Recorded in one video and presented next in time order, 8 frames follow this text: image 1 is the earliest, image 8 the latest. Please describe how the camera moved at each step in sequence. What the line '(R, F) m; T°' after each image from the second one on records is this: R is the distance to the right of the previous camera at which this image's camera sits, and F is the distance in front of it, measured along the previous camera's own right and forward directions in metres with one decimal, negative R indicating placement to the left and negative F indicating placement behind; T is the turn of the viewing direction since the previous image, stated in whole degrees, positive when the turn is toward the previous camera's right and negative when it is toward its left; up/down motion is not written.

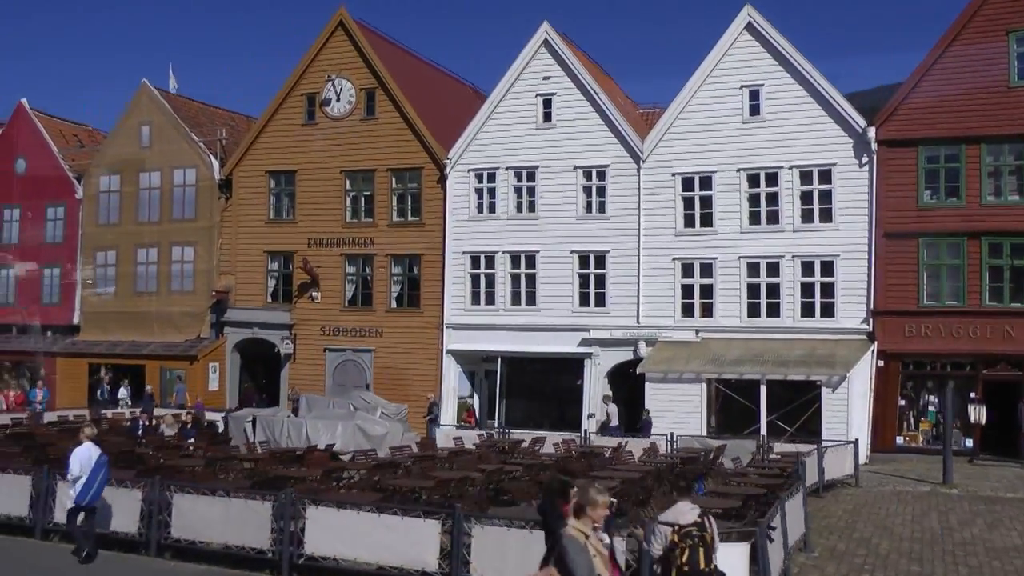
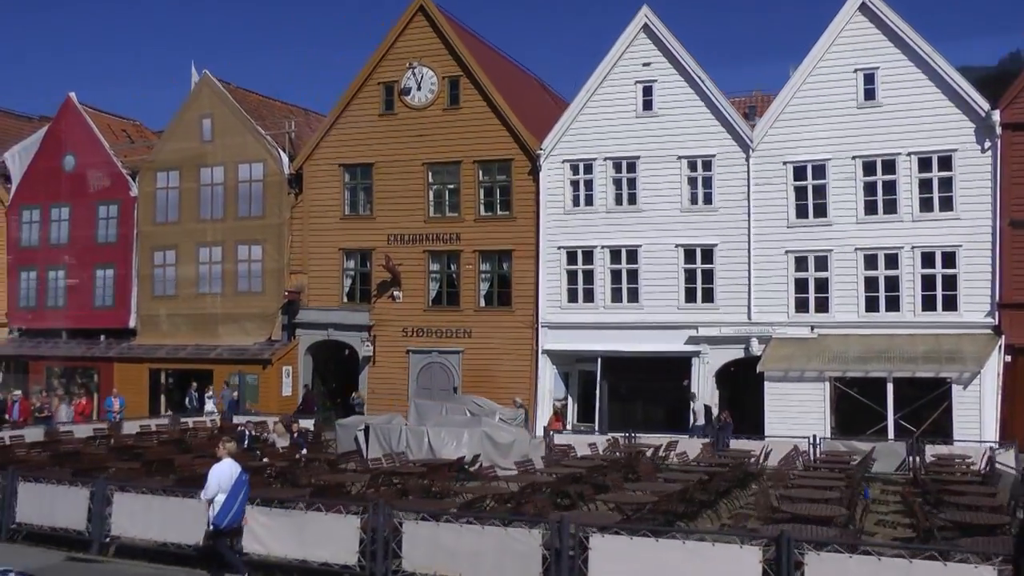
(-3.6, +1.8) m; +1°
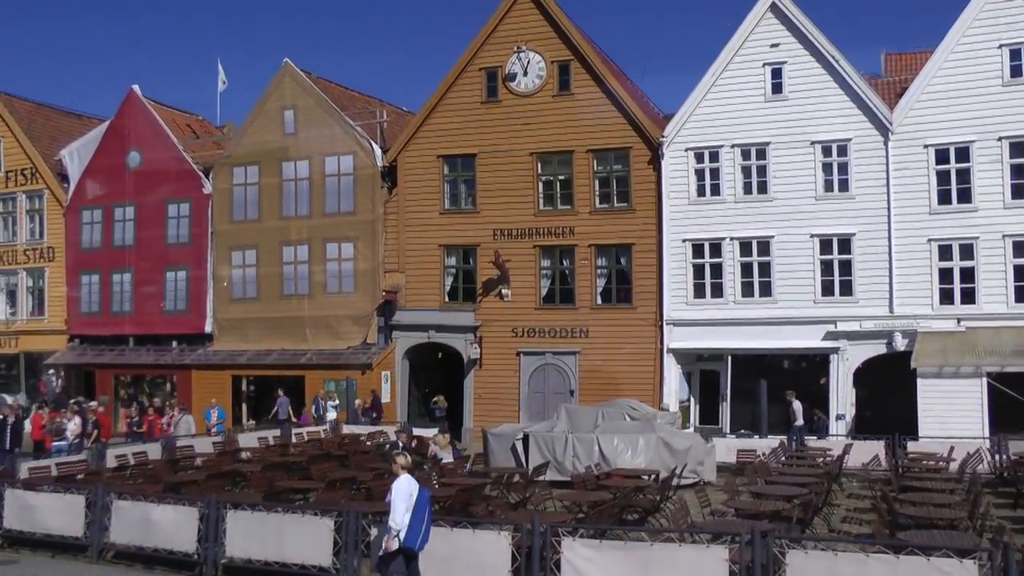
(-4.3, +2.0) m; +2°
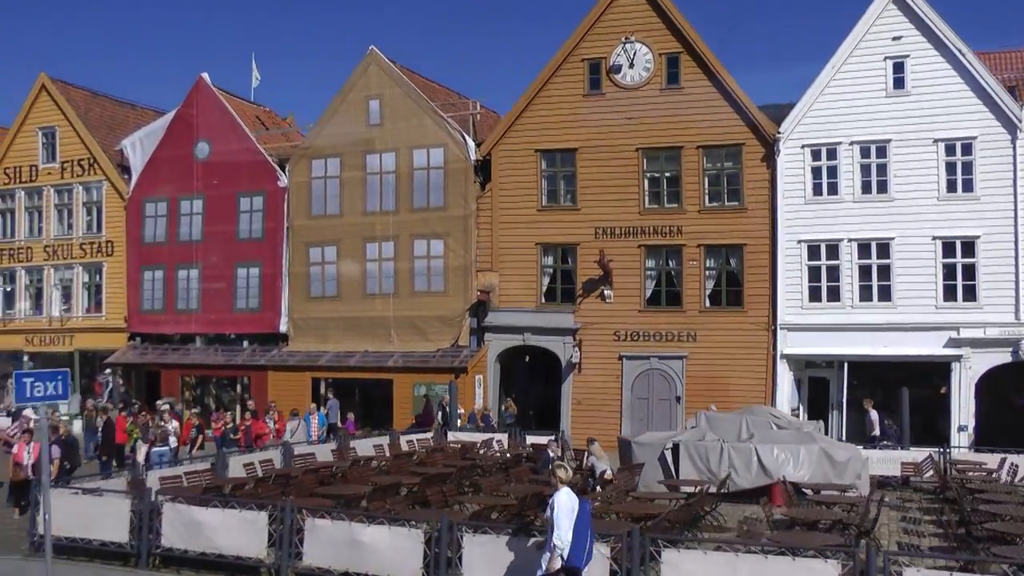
(-3.6, +1.5) m; +1°
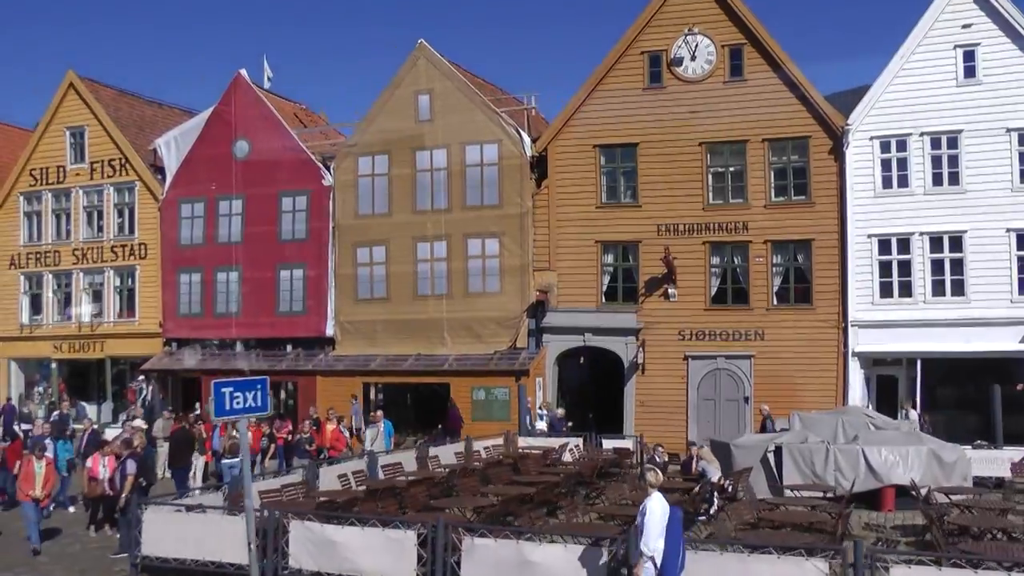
(-2.3, +0.9) m; +1°
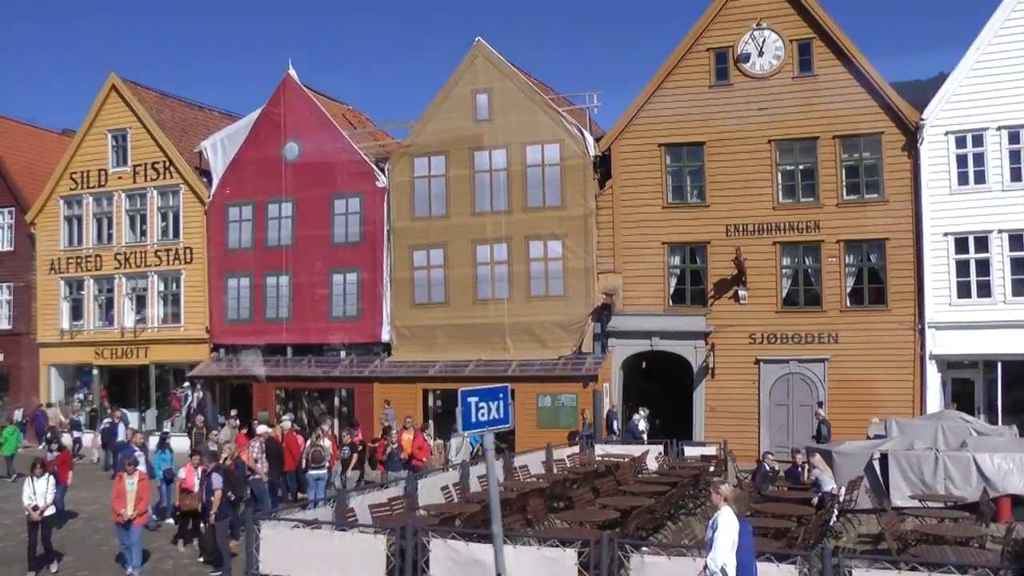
(-2.0, +0.8) m; 0°
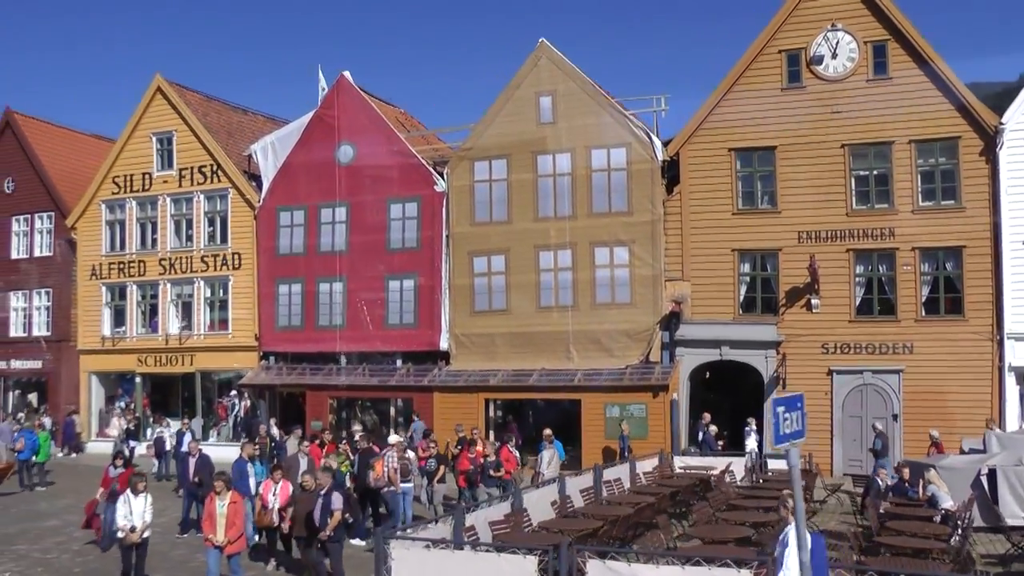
(-1.9, +0.8) m; 0°
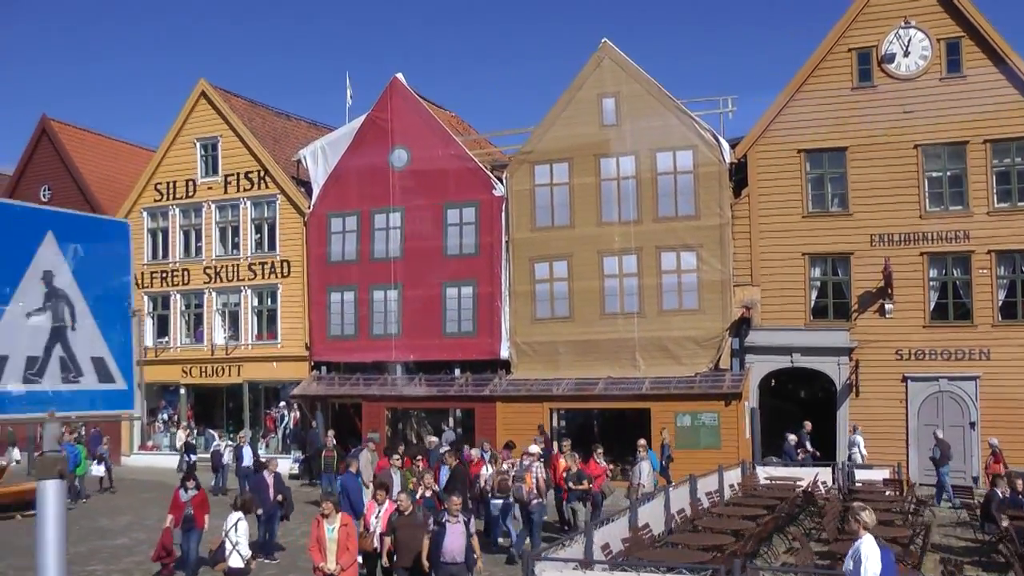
(-1.9, +0.7) m; 0°
